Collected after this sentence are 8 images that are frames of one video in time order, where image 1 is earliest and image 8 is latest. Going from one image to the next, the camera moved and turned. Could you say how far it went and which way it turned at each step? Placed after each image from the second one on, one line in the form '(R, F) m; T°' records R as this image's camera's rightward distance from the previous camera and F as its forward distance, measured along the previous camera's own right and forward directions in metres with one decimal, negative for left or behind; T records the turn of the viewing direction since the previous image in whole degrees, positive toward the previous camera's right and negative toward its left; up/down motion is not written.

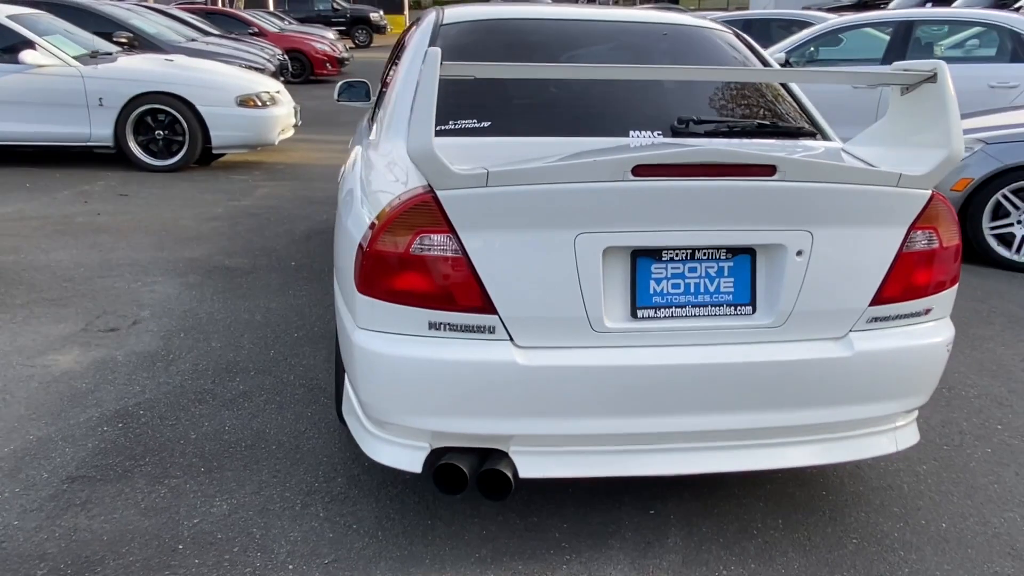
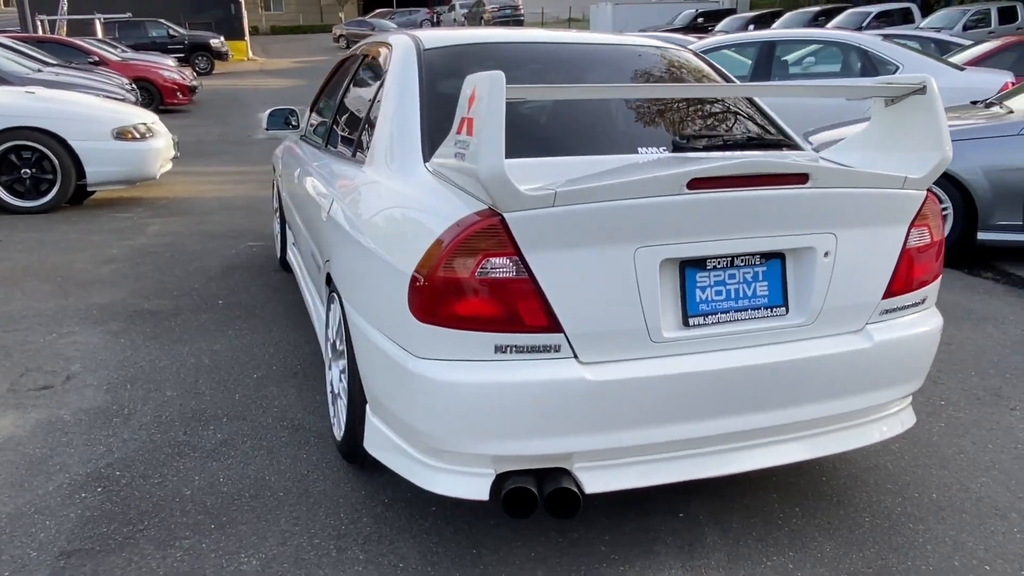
(-0.6, 0.0) m; +10°
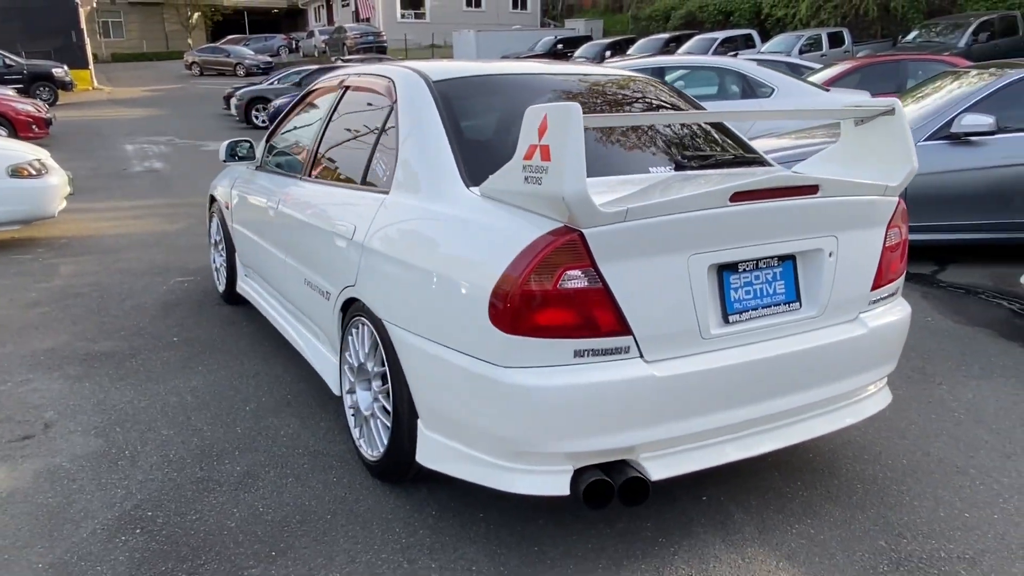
(-0.6, -0.2) m; +10°
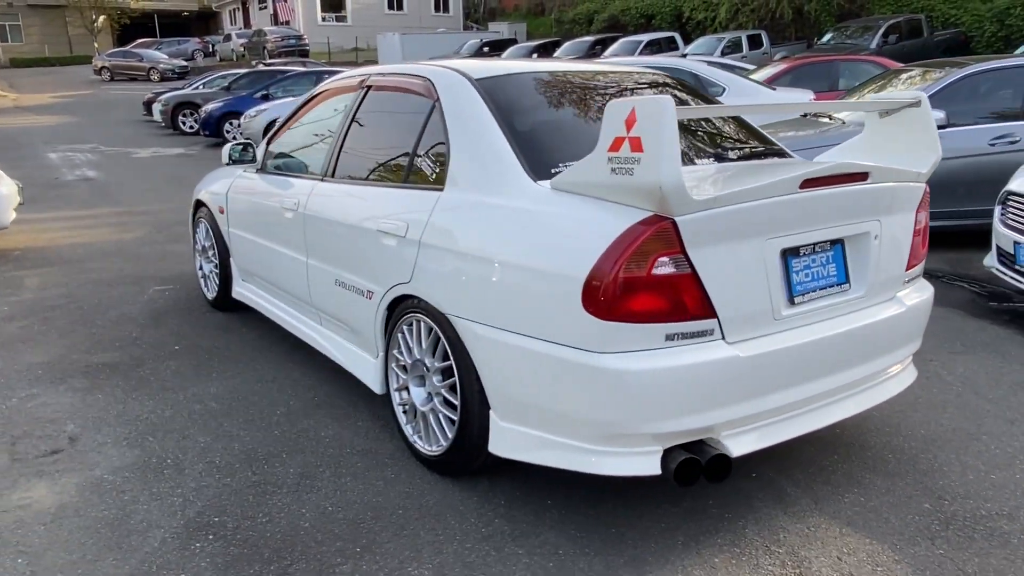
(-0.6, 0.0) m; +5°
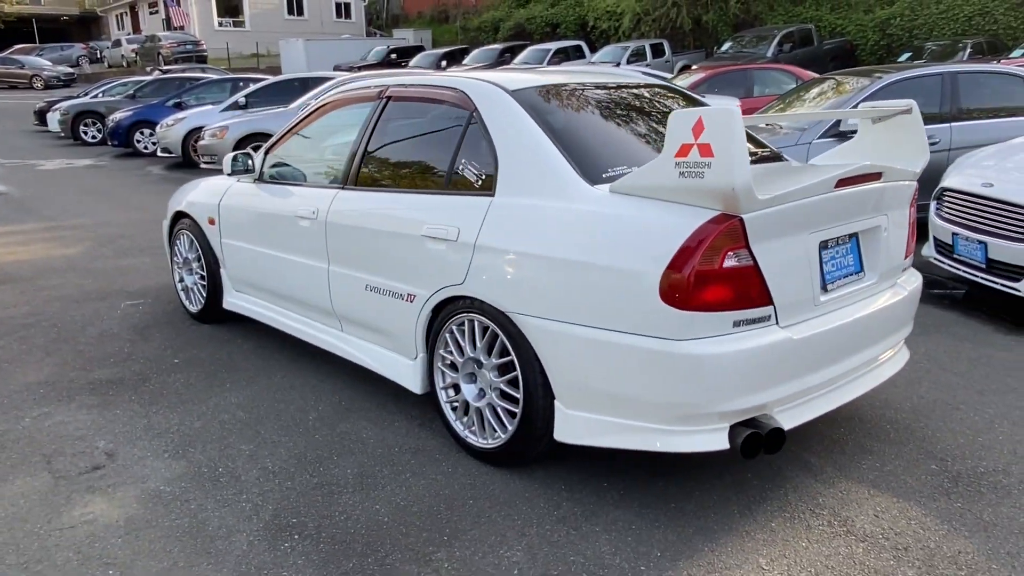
(-0.6, -0.2) m; +7°
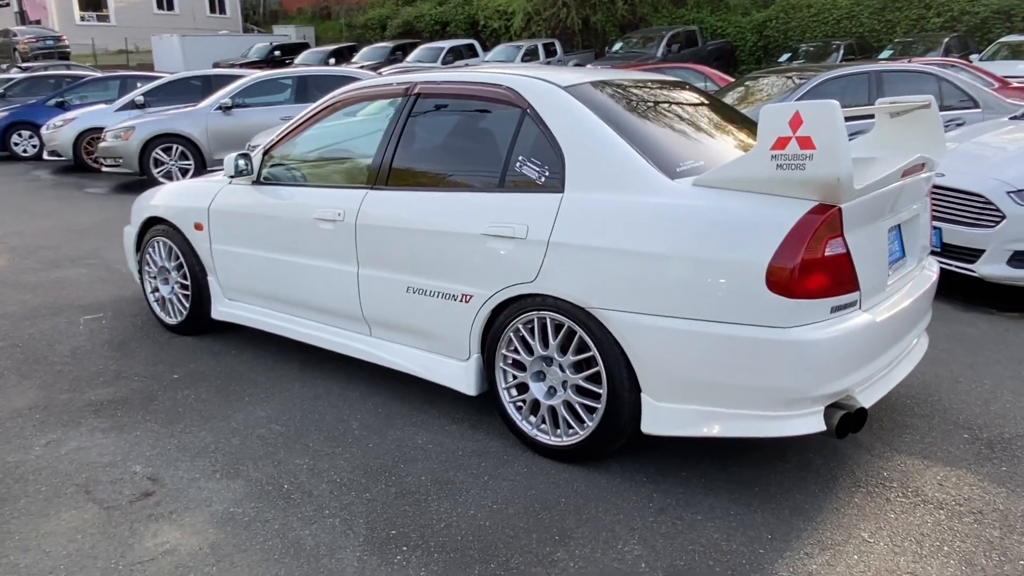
(-0.8, +0.1) m; +8°
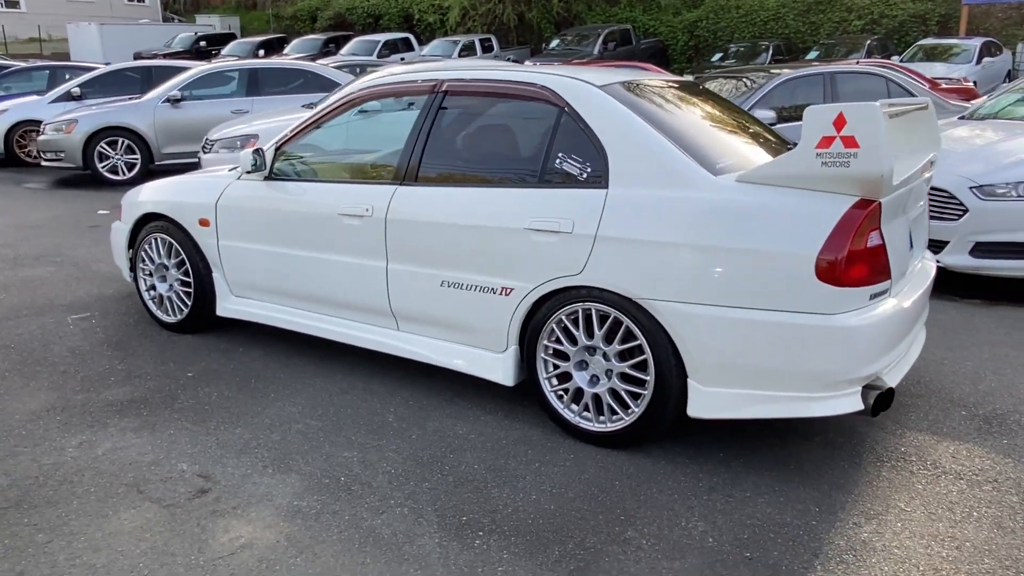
(-0.5, -0.1) m; +5°
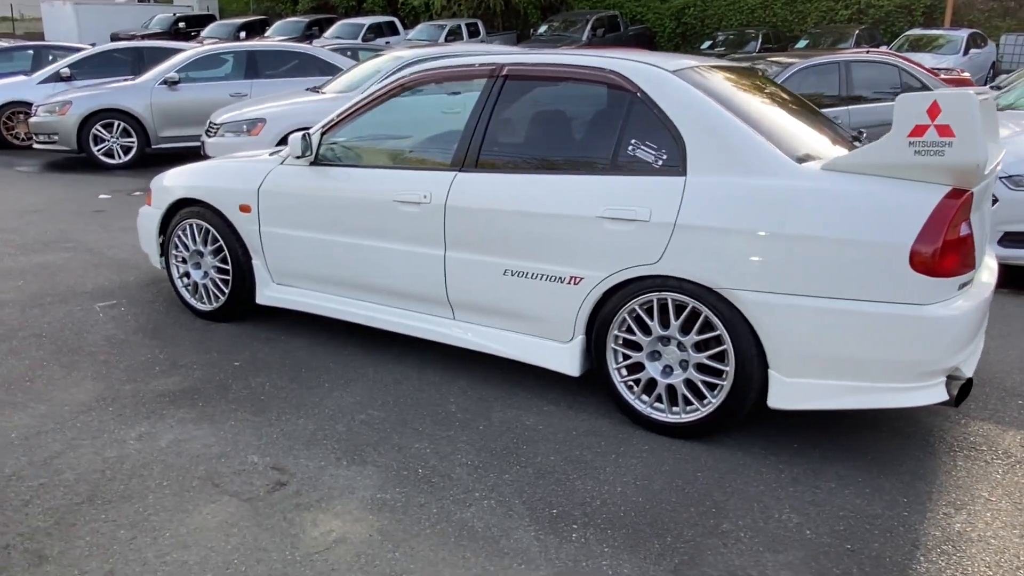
(-0.5, +0.1) m; +2°
